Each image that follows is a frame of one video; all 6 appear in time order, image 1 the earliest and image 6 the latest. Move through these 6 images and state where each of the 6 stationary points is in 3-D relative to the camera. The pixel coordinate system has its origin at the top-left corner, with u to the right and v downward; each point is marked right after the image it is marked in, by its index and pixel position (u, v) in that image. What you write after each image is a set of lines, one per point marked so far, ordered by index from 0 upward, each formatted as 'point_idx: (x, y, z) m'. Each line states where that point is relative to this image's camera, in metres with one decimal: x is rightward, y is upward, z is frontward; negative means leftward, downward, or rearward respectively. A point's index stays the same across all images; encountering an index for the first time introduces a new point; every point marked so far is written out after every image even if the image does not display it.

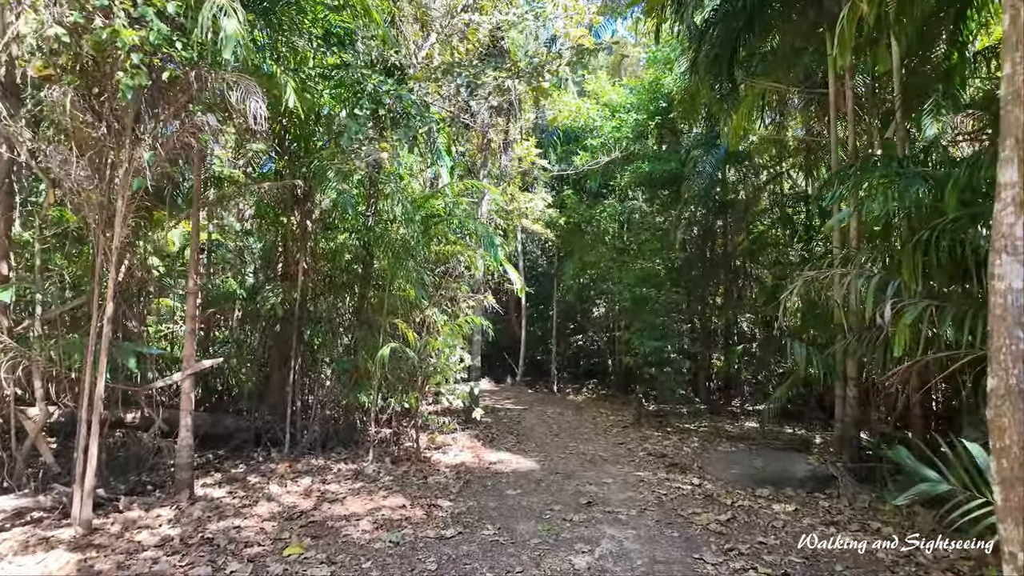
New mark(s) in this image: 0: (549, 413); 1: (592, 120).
0: (+0.6, -2.2, +10.0) m
1: (+1.7, +3.6, +12.3) m
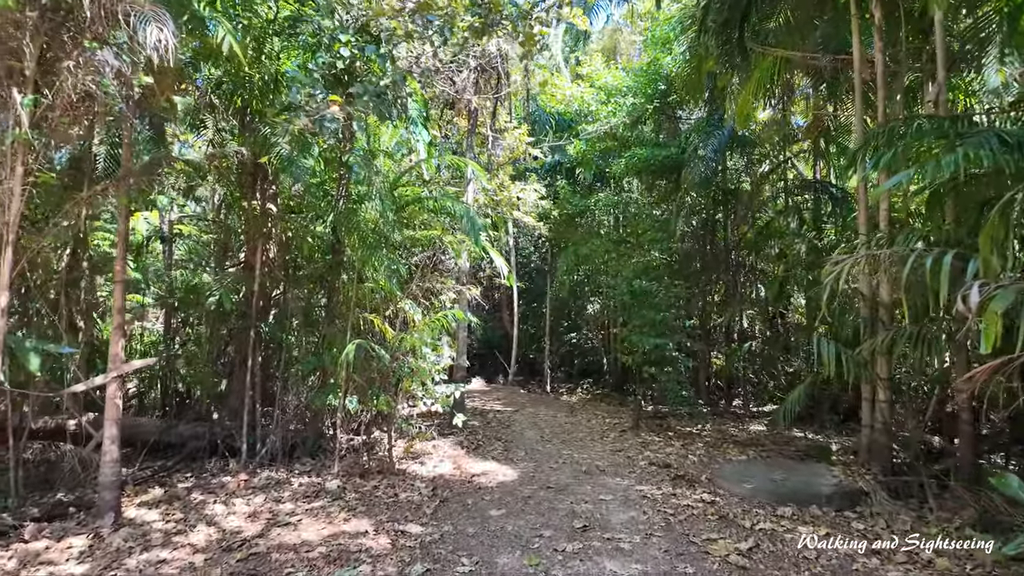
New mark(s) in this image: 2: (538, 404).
0: (+0.5, -2.1, +9.3) m
1: (+1.5, +3.7, +11.6) m
2: (+0.5, -2.3, +11.5) m
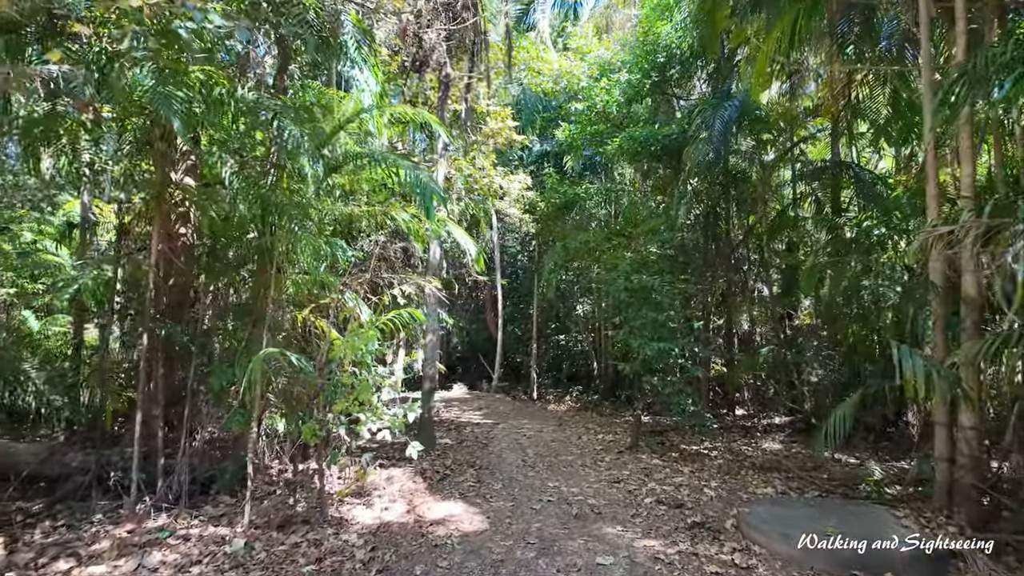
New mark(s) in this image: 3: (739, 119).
0: (+0.2, -2.0, +8.2) m
1: (+1.2, +3.8, +10.5) m
2: (+0.2, -2.3, +10.3) m
3: (+3.2, +2.4, +8.0) m
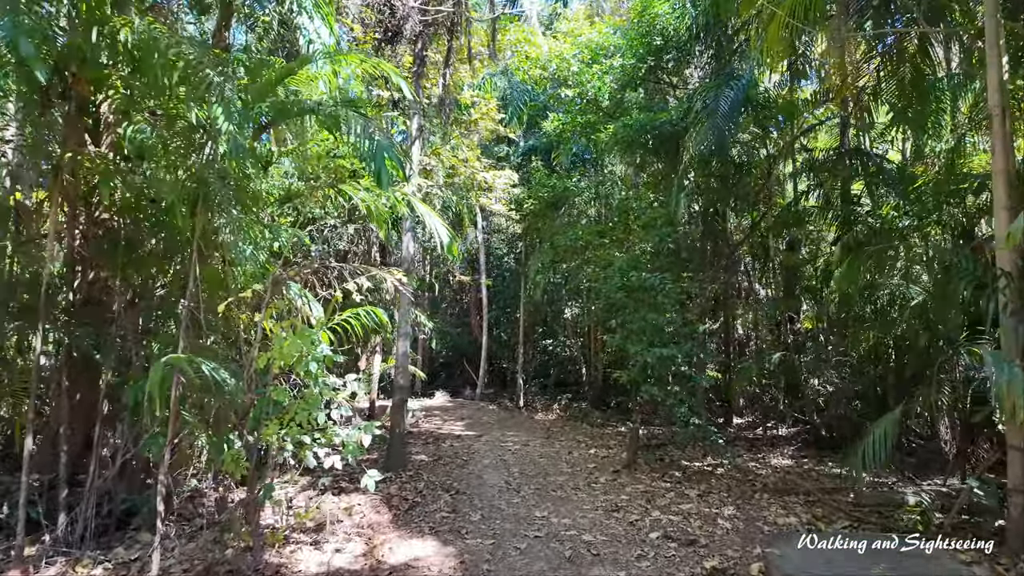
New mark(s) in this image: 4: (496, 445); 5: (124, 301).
0: (-0.1, -2.0, +7.5) m
1: (+0.9, +3.7, +9.9) m
2: (-0.1, -2.3, +9.6) m
3: (+3.0, +2.4, +7.4) m
4: (-0.2, -2.0, +7.3) m
5: (-2.6, -0.1, +3.9) m
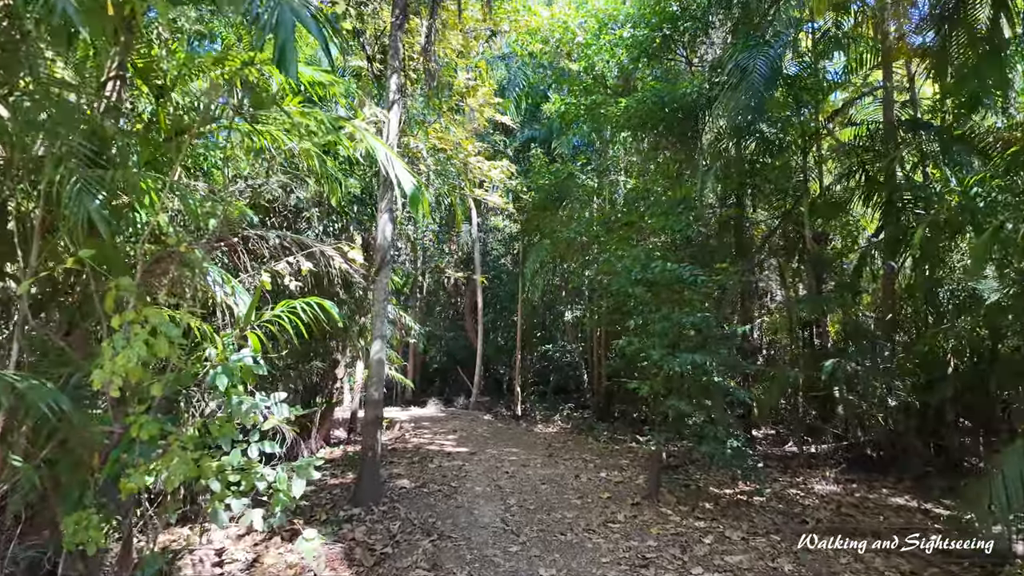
0: (-0.1, -2.0, +6.5) m
1: (+0.9, +3.8, +8.9) m
2: (-0.1, -2.3, +8.6) m
3: (+2.9, +2.4, +6.5) m
4: (-0.2, -2.0, +6.3) m
5: (-2.6, 0.0, +2.9) m
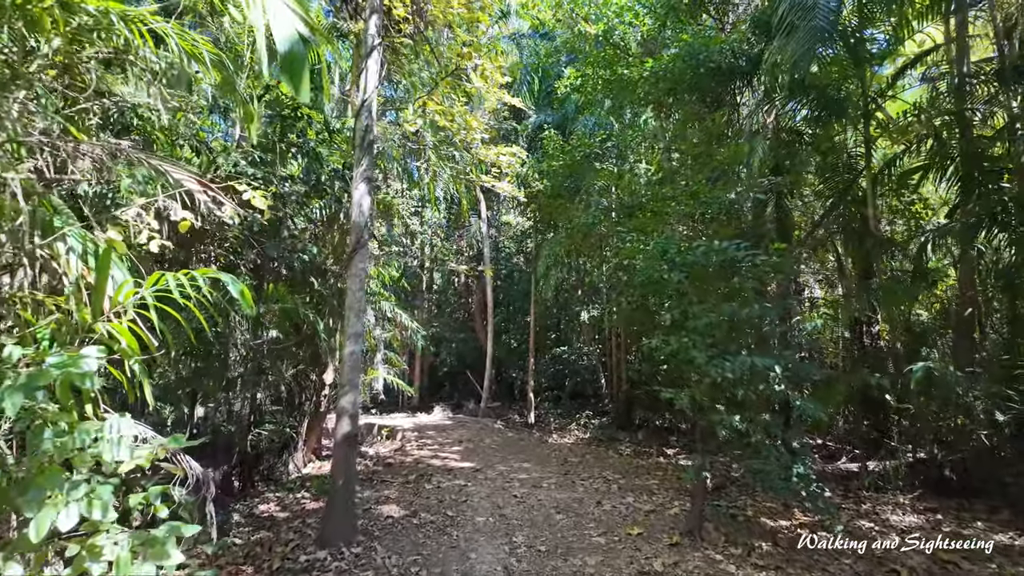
0: (0.0, -1.9, +5.6) m
1: (+1.0, +3.8, +8.0) m
2: (0.0, -2.2, +7.7) m
3: (+3.0, +2.5, +5.5) m
4: (-0.1, -1.9, +5.4) m
5: (-2.6, +0.1, +2.1) m
